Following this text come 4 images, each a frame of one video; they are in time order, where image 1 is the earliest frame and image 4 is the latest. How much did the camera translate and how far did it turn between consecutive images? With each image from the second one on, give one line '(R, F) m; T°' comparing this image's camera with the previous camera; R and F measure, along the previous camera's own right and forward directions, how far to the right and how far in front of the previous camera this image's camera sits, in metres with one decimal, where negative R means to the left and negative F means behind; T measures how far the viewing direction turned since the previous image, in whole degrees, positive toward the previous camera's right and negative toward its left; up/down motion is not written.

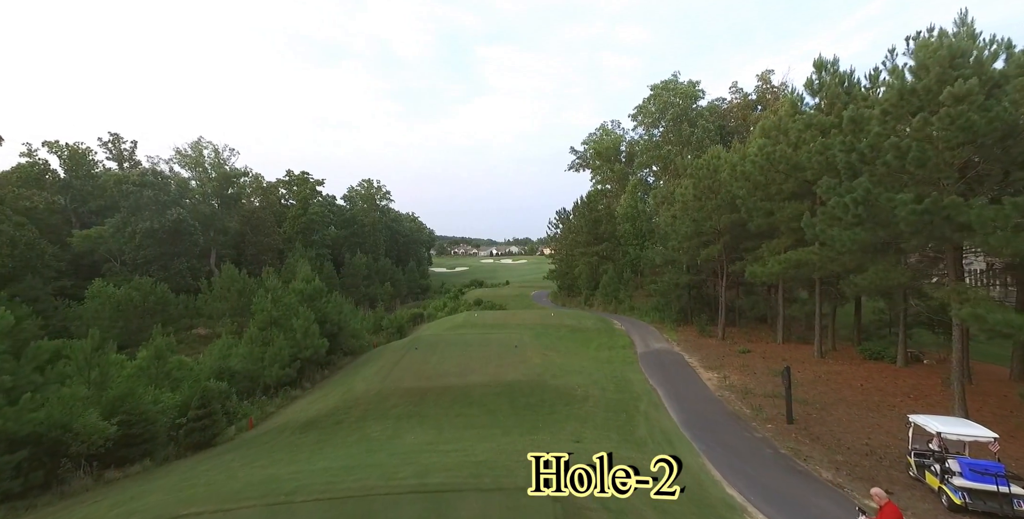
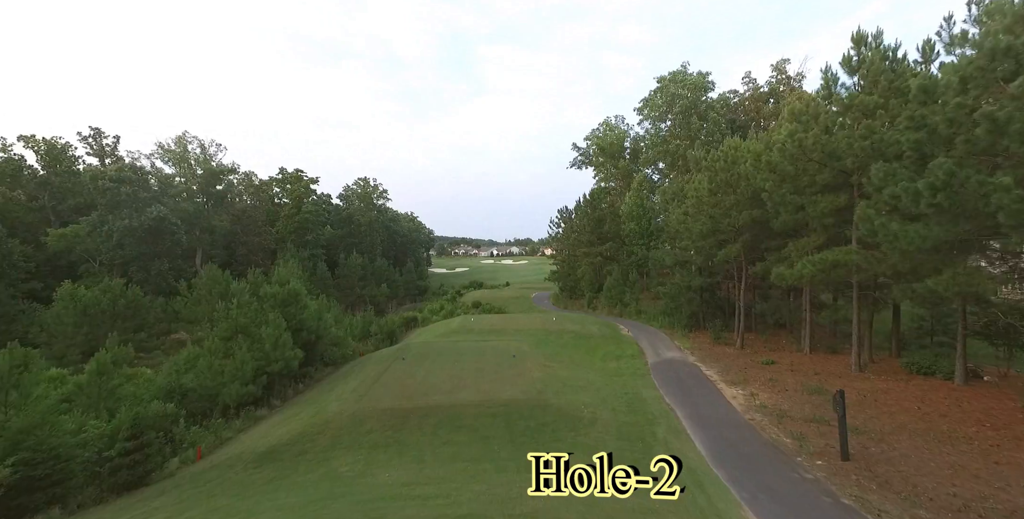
(+0.1, +2.4) m; 0°
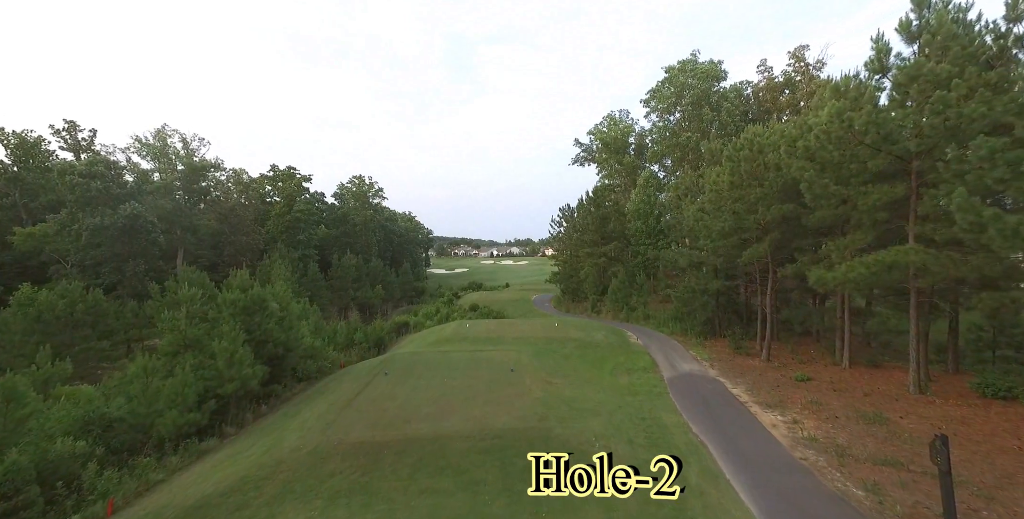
(+0.1, +2.8) m; 0°
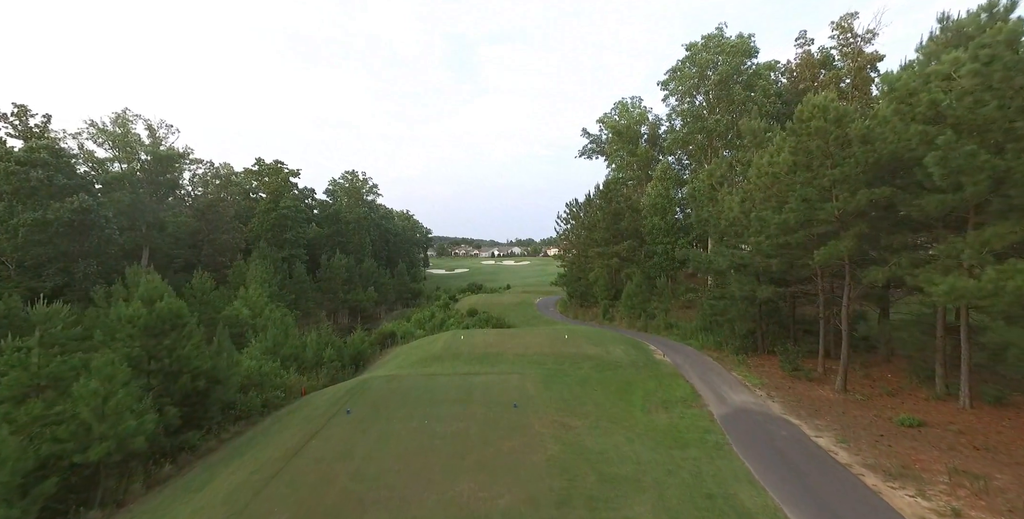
(-0.1, +5.0) m; 0°
